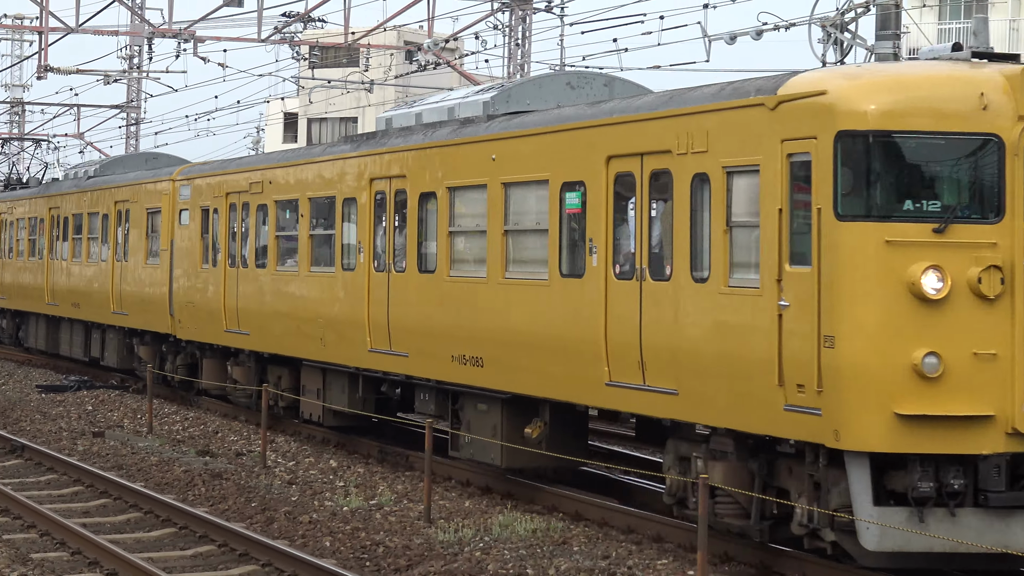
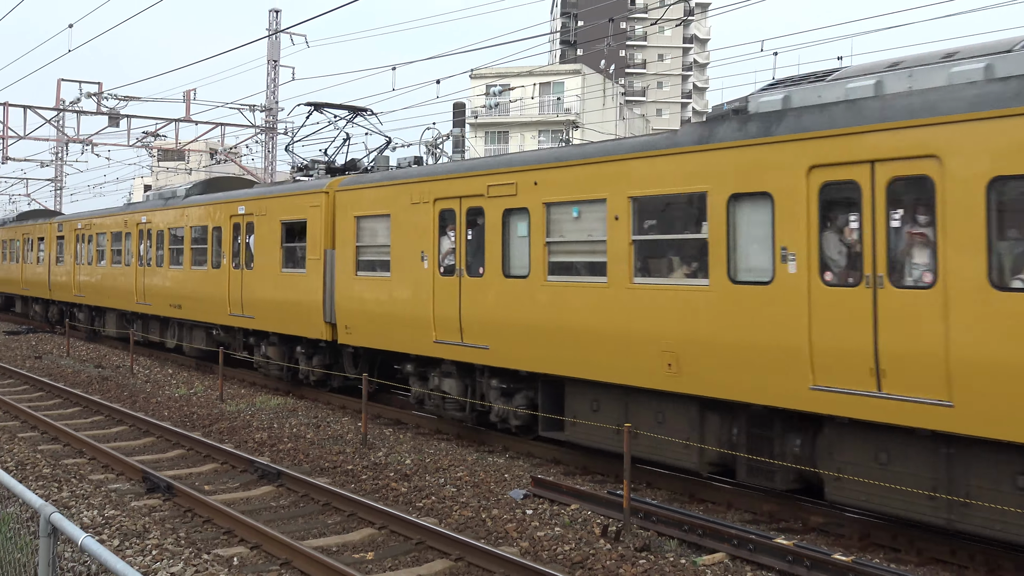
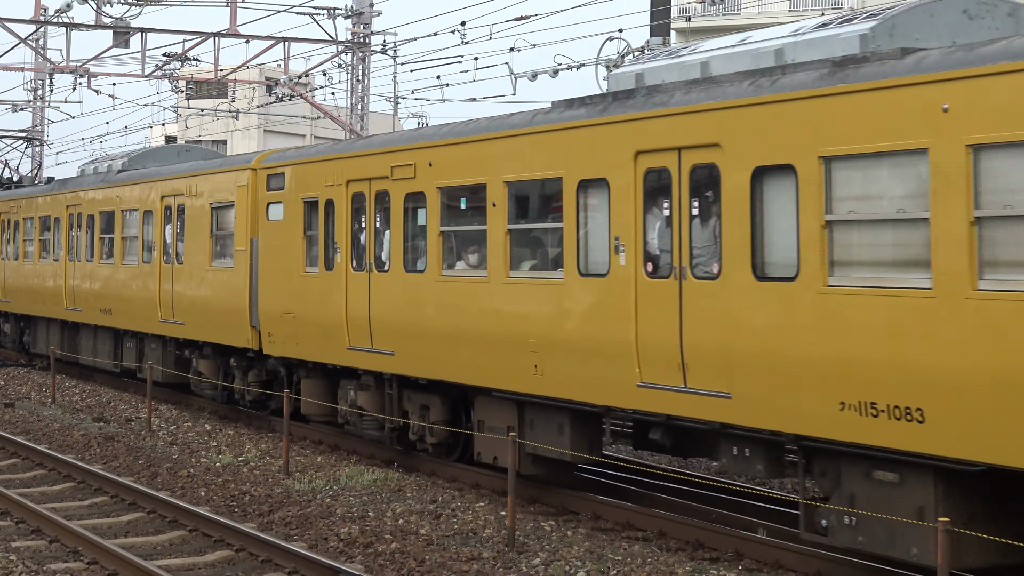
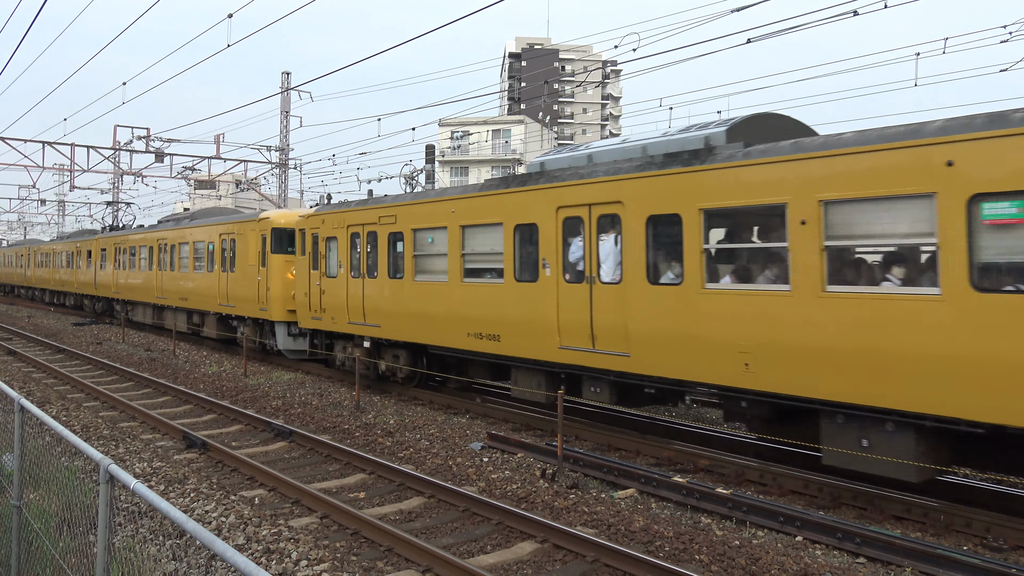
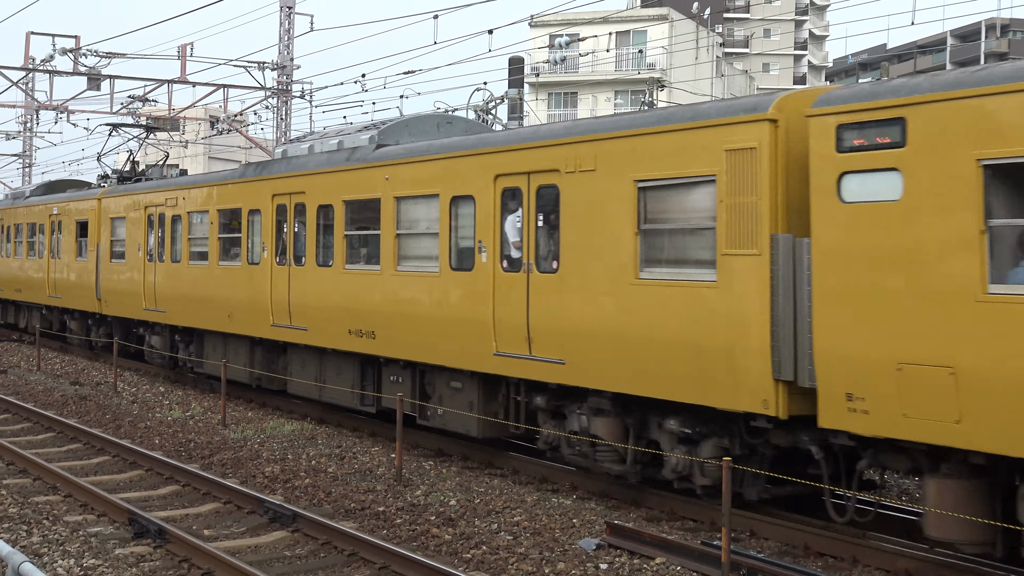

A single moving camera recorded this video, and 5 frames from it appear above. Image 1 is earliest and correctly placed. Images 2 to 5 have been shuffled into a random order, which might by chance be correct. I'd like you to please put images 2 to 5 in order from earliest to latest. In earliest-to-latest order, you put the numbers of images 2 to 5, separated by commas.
3, 5, 2, 4
